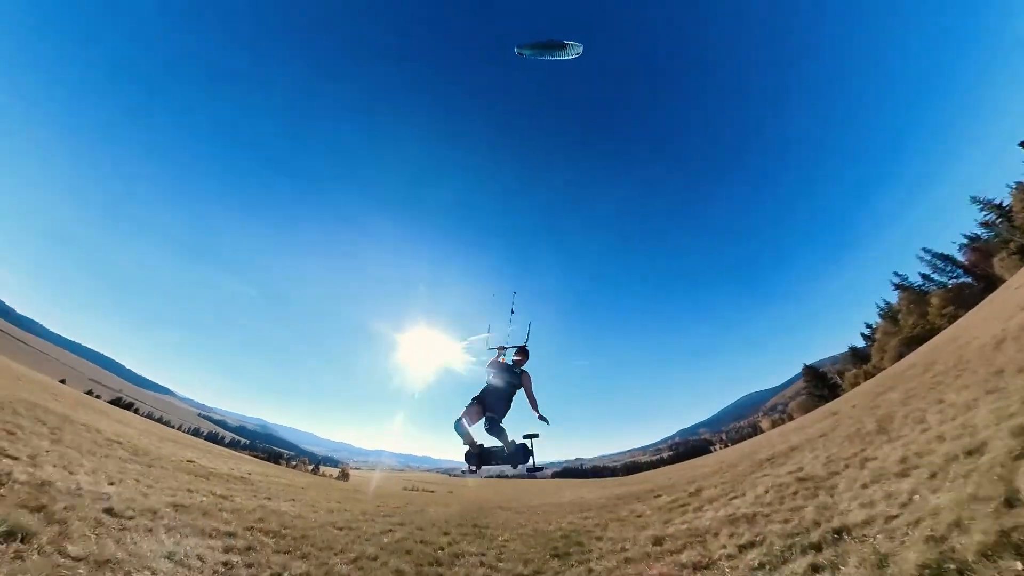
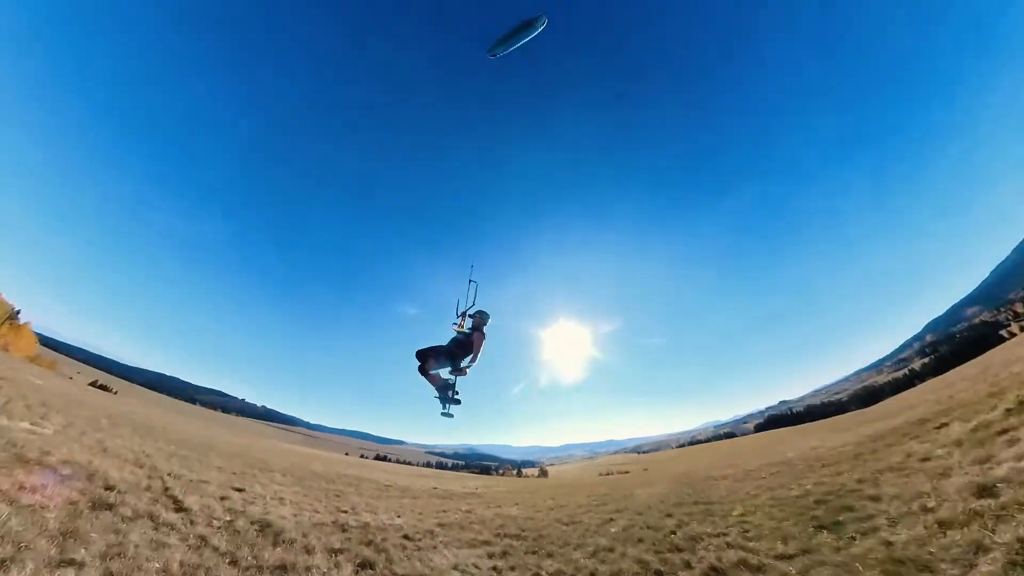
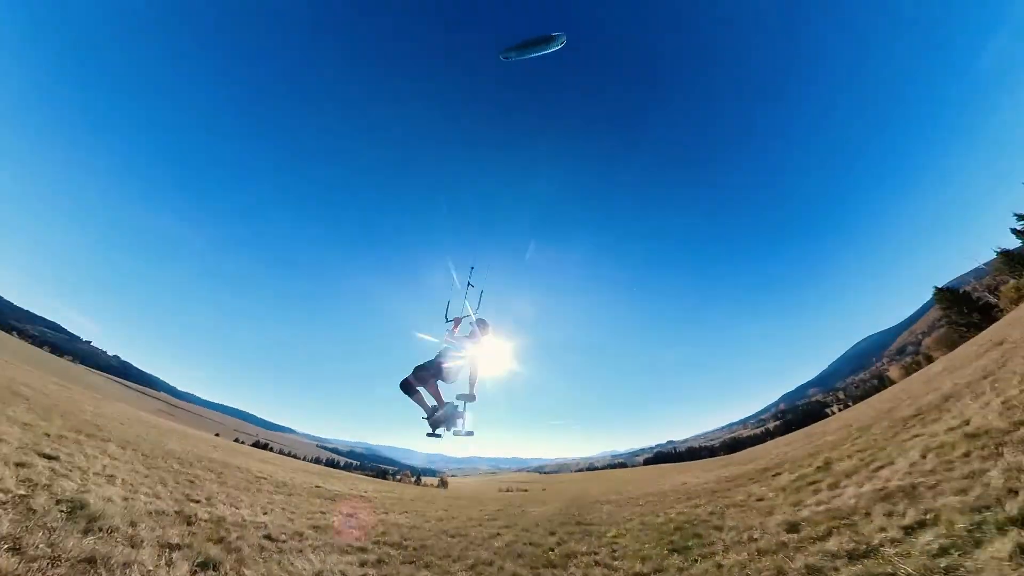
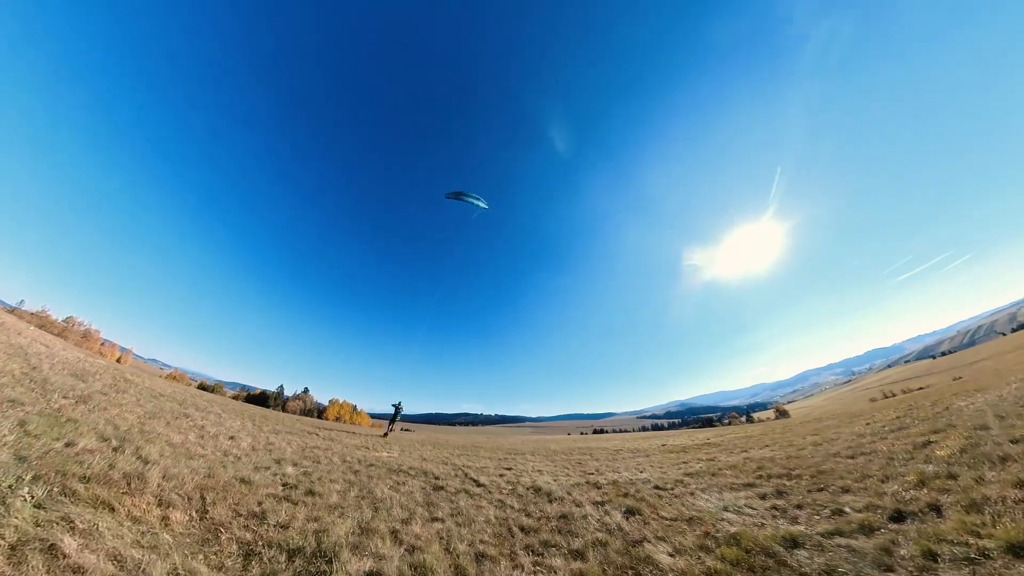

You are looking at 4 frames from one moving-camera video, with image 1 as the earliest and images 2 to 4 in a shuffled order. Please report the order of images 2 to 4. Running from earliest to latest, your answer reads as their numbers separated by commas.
3, 2, 4
